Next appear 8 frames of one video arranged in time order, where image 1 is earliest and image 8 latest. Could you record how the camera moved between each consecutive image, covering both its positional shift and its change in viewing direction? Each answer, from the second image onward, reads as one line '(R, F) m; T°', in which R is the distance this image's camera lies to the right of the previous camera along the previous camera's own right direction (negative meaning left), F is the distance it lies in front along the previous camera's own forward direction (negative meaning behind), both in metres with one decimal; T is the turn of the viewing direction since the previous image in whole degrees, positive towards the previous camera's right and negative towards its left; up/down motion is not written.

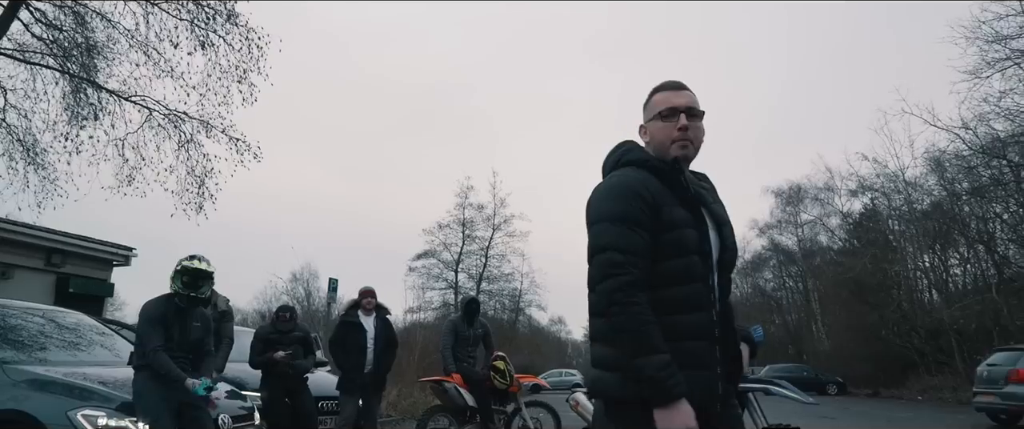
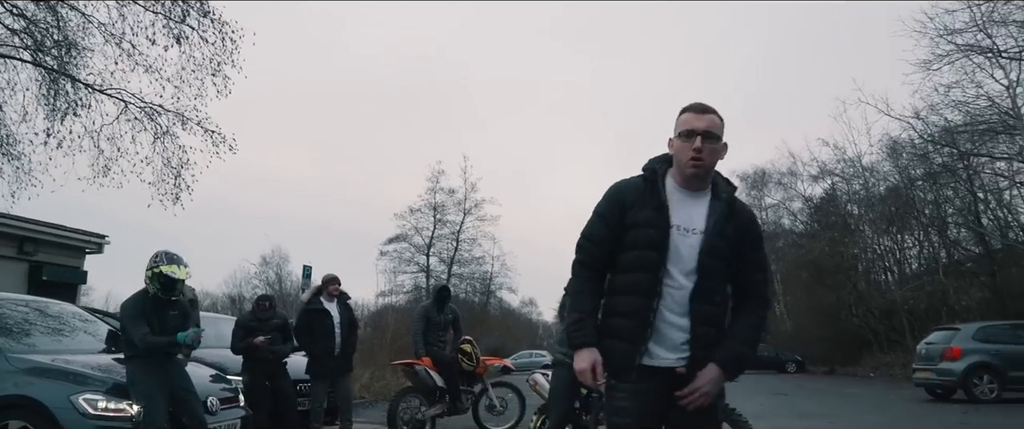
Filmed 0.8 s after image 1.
(+0.1, -0.6) m; +2°
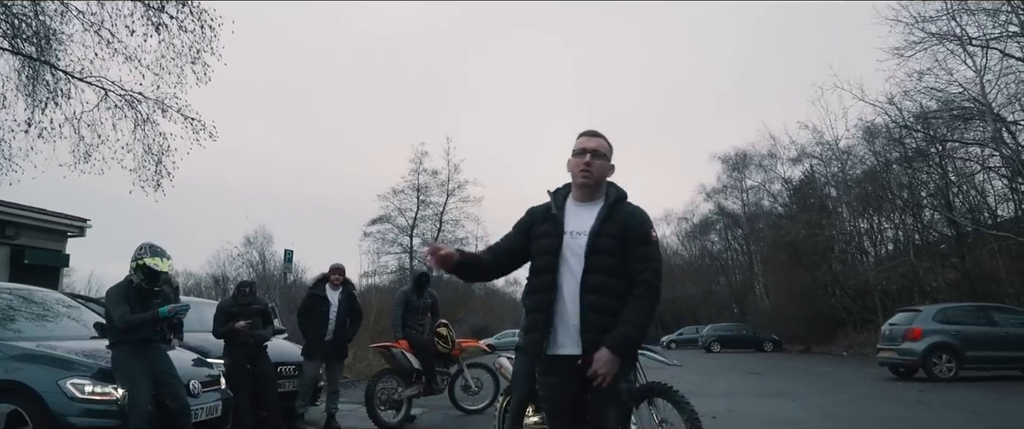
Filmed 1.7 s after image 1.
(+0.1, -0.3) m; +1°
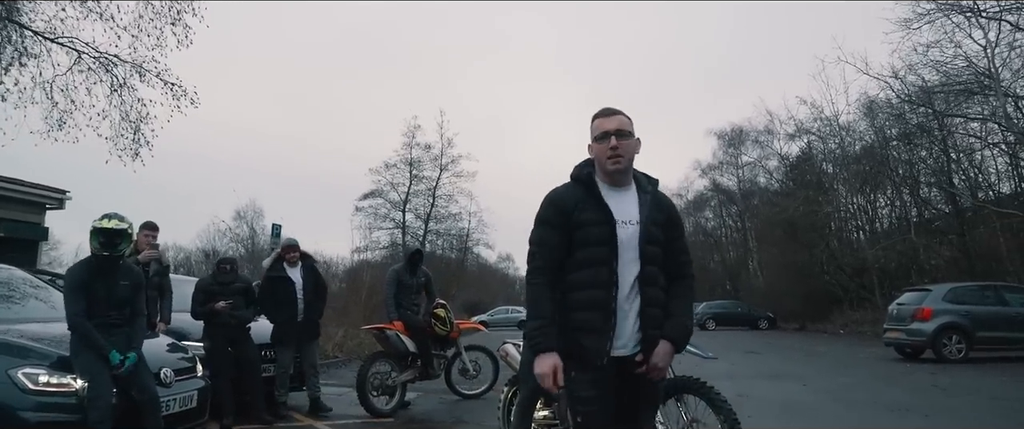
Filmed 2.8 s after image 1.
(-0.1, +0.6) m; +1°
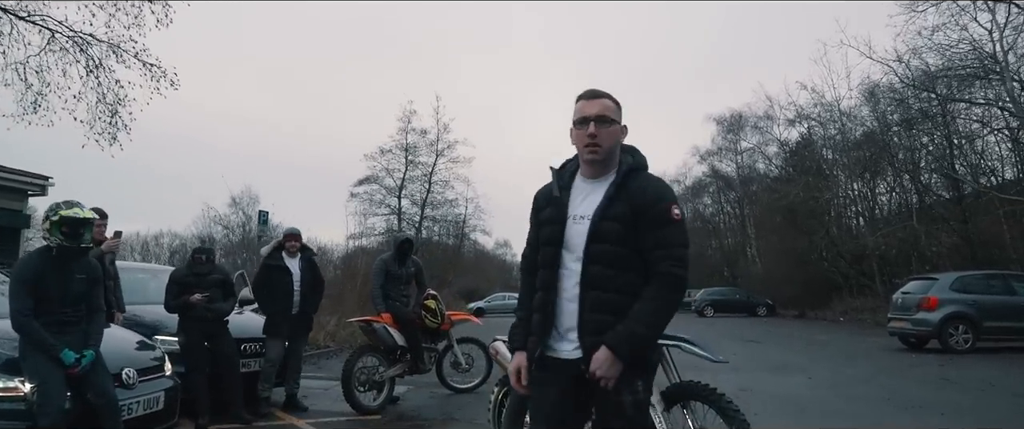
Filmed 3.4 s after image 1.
(0.0, +0.5) m; 0°
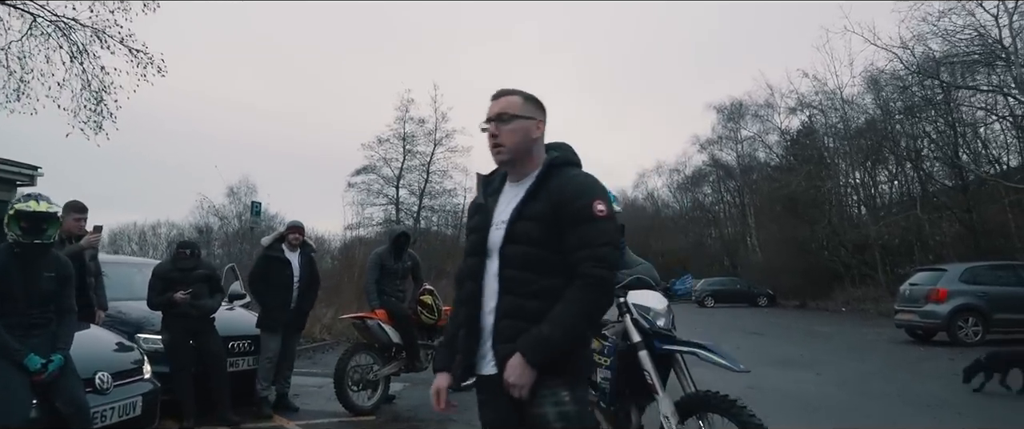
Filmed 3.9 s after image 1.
(0.0, +0.4) m; 0°
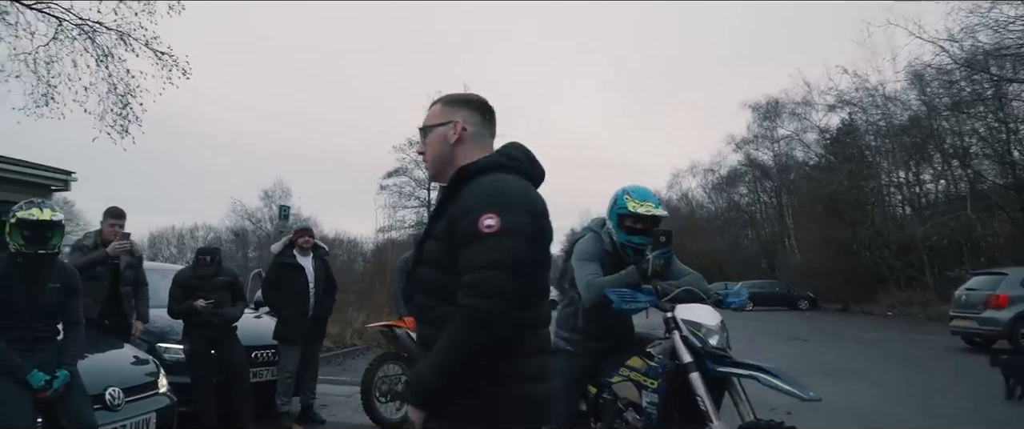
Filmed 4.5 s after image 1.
(0.0, +0.4) m; -2°
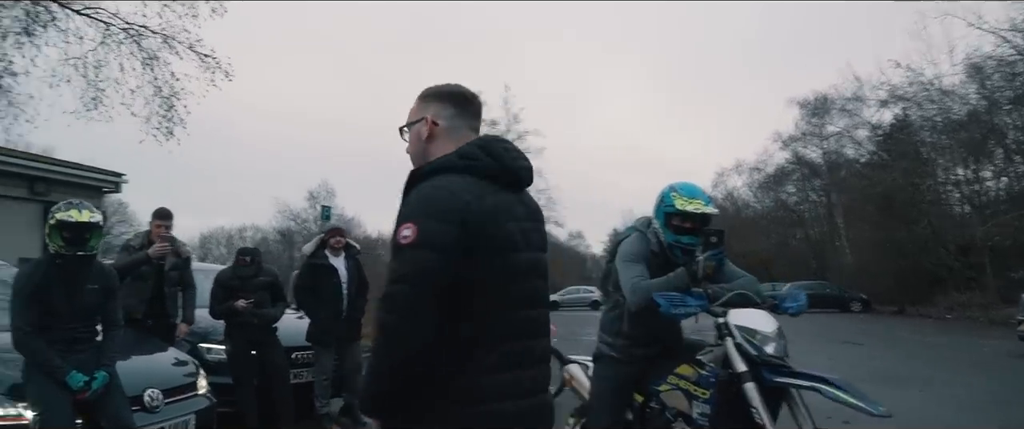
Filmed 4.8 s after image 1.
(0.0, +0.1) m; -3°
